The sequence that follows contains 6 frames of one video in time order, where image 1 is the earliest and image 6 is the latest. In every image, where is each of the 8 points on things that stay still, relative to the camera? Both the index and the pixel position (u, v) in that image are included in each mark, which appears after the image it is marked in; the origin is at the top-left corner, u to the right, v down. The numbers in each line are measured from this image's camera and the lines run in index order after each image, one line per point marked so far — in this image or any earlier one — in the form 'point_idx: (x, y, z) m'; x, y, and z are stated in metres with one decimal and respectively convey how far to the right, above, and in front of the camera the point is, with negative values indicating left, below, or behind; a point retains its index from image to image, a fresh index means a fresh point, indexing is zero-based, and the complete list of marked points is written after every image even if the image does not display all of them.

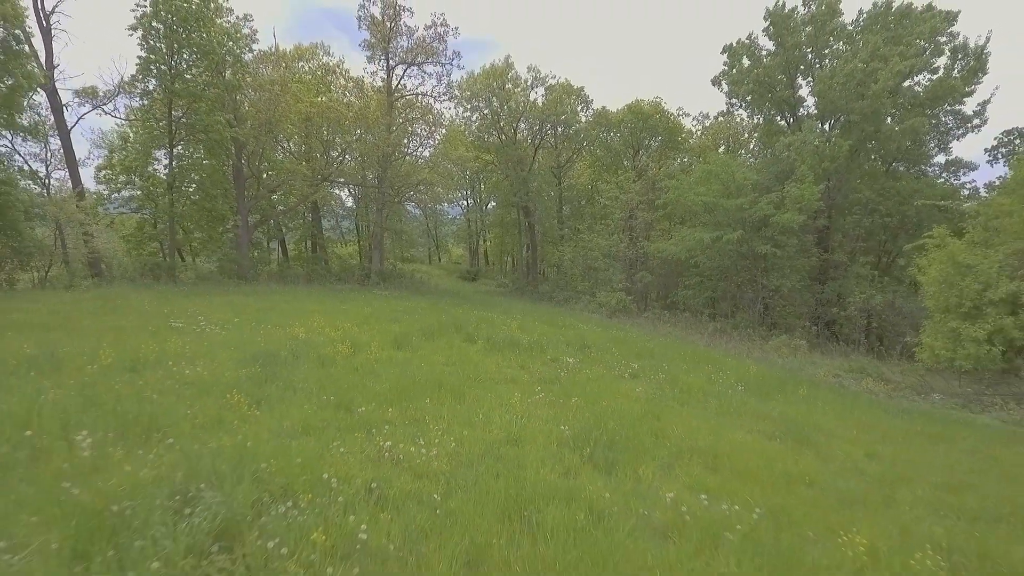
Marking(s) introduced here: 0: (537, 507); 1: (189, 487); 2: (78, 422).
0: (+0.2, -1.4, +4.1) m
1: (-1.9, -1.1, +3.8) m
2: (-3.2, -1.0, +4.9) m
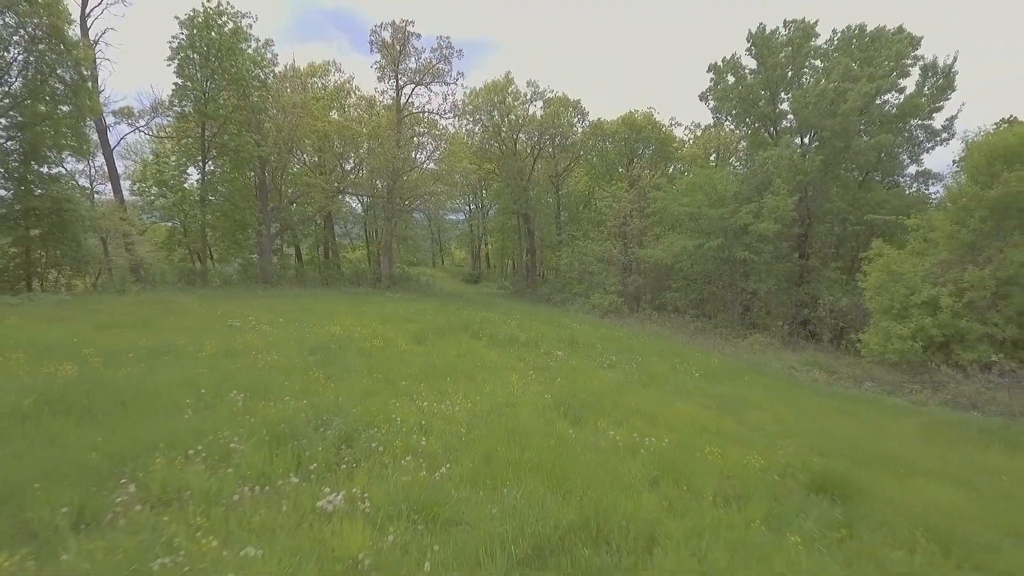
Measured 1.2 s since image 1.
0: (+0.1, -1.5, +6.6) m
1: (-1.9, -1.3, +6.2) m
2: (-3.3, -1.1, +7.3) m
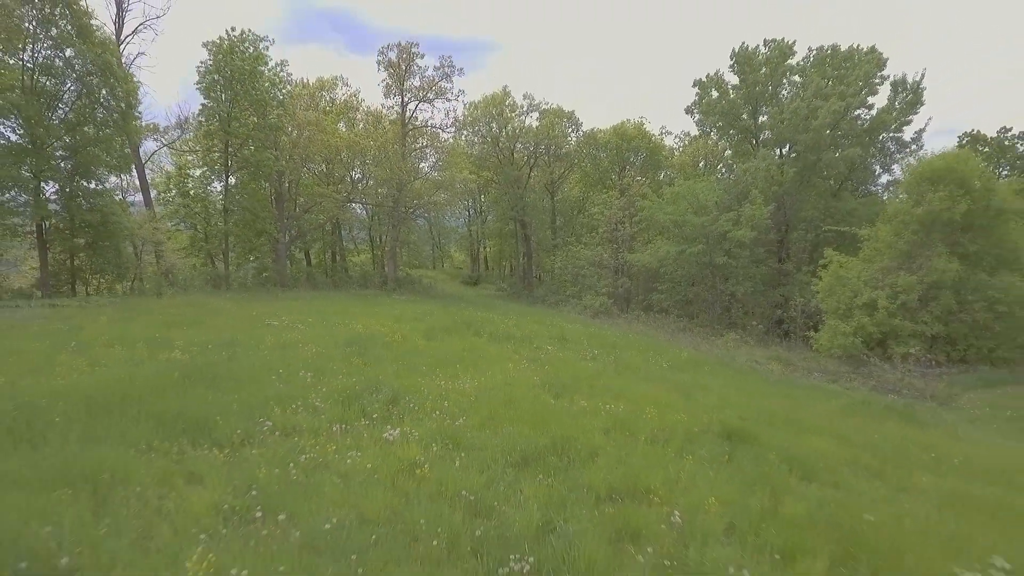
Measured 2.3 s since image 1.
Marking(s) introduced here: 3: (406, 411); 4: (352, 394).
0: (+0.1, -1.6, +9.0) m
1: (-1.9, -1.4, +8.6) m
2: (-3.3, -1.2, +9.7) m
3: (-1.3, -1.5, +7.9) m
4: (-2.0, -1.4, +8.3) m
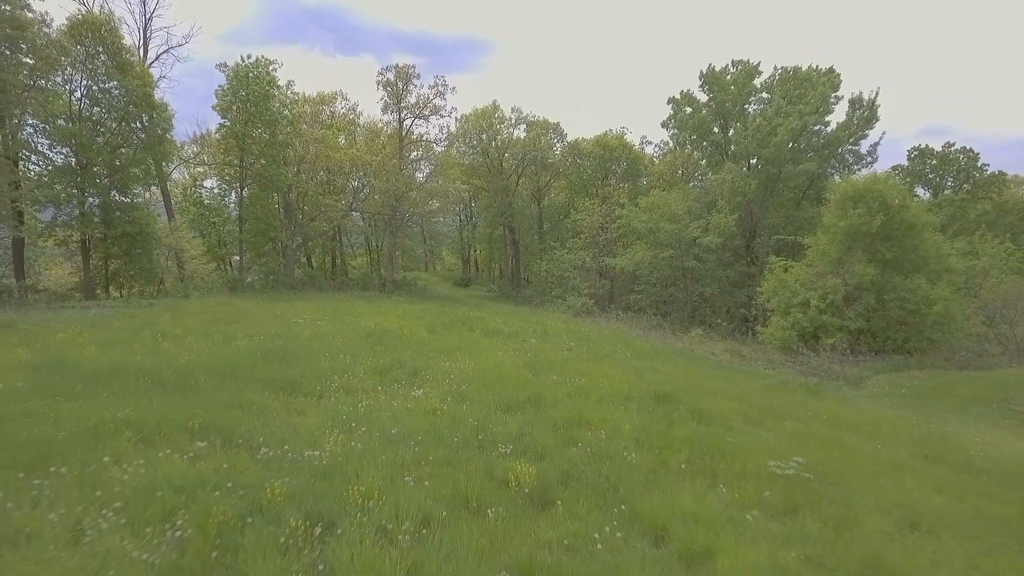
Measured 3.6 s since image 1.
0: (-0.1, -1.6, +12.0) m
1: (-2.1, -1.4, +11.6) m
2: (-3.5, -1.3, +12.7) m
3: (-1.5, -1.5, +10.9) m
4: (-2.2, -1.4, +11.3) m
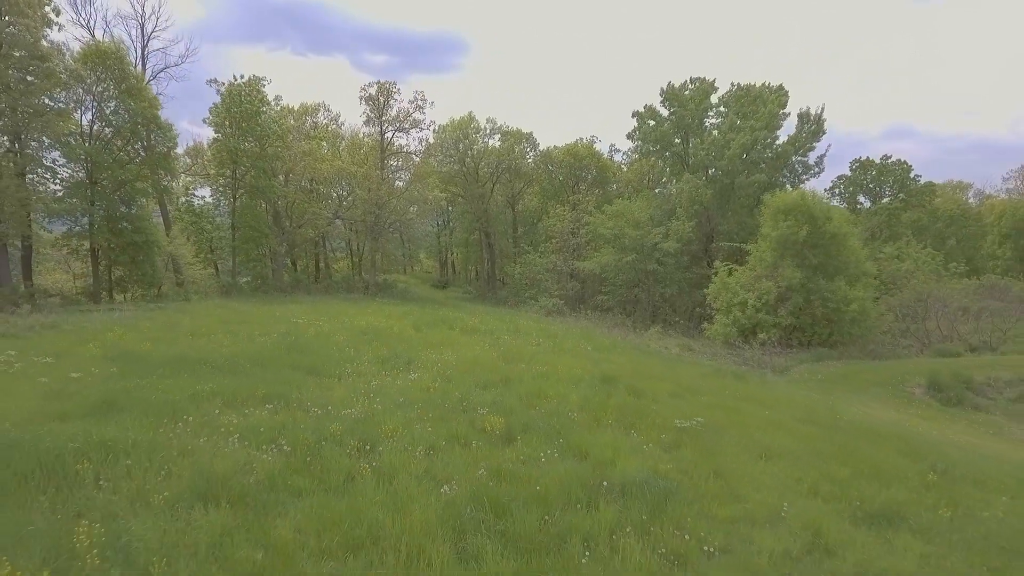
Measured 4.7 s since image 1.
0: (-0.7, -1.7, +14.7) m
1: (-2.7, -1.5, +14.2) m
2: (-4.1, -1.4, +15.3) m
3: (-2.0, -1.7, +13.5) m
4: (-2.7, -1.5, +13.9) m
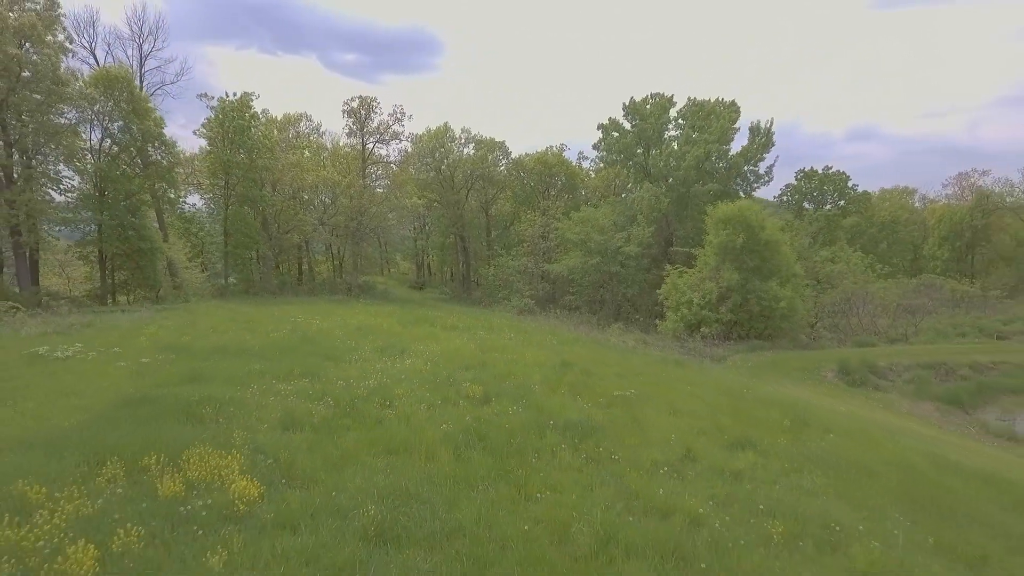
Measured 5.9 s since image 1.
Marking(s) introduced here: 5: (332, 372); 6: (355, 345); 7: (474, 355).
0: (-1.3, -1.8, +17.7) m
1: (-3.3, -1.6, +17.1) m
2: (-4.8, -1.4, +18.1) m
3: (-2.6, -1.7, +16.5) m
4: (-3.4, -1.6, +16.8) m
5: (-3.5, -1.6, +12.4) m
6: (-4.2, -1.5, +16.9) m
7: (-1.0, -1.8, +17.1) m
